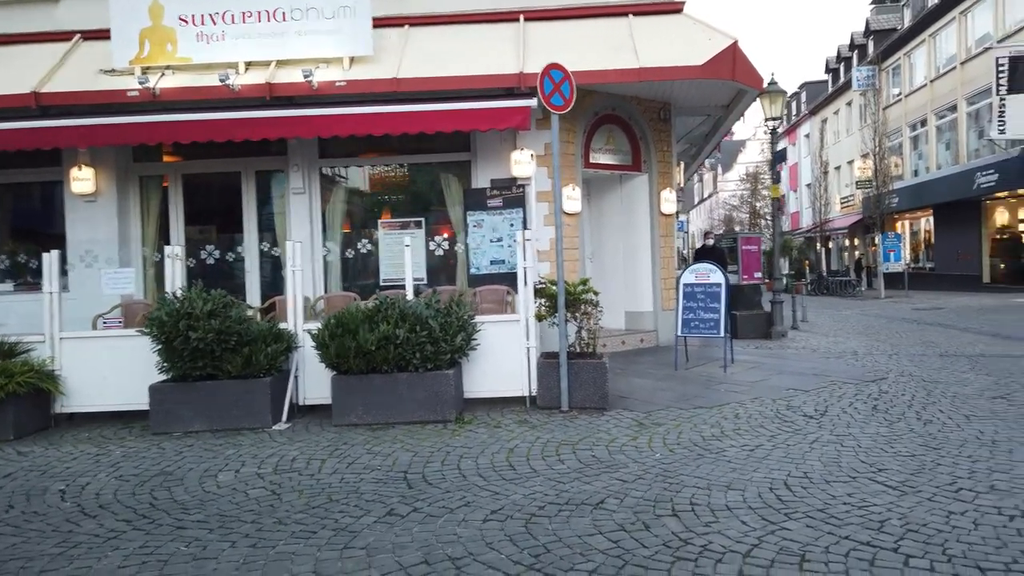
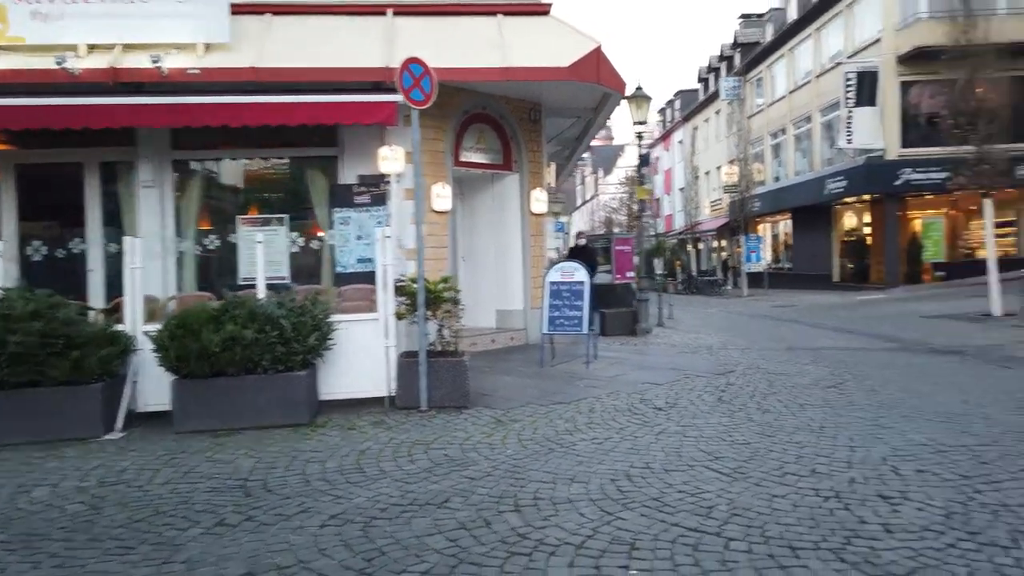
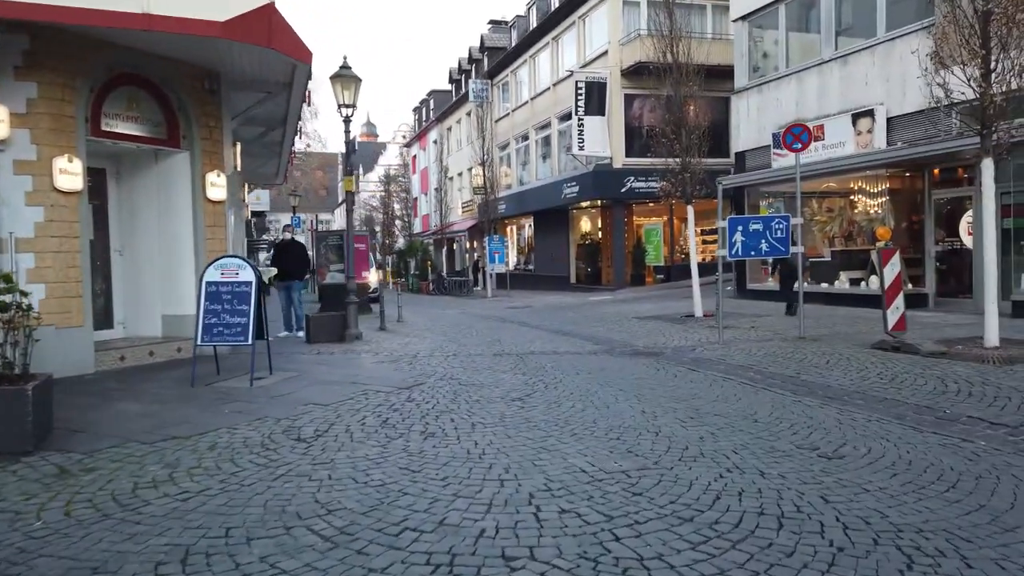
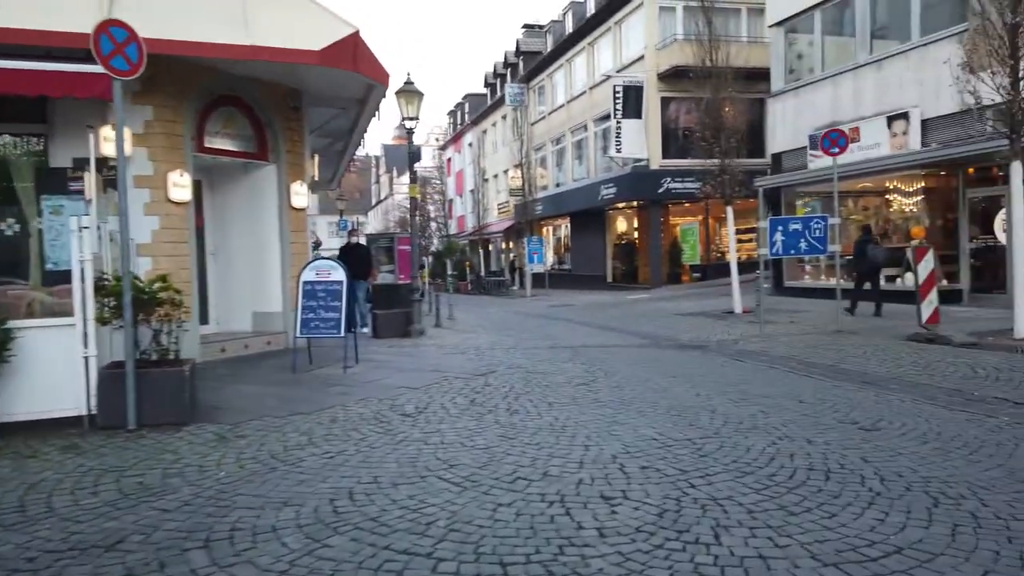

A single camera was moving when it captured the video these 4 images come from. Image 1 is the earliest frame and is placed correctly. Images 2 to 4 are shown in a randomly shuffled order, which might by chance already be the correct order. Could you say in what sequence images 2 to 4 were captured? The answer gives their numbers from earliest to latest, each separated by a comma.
2, 4, 3
